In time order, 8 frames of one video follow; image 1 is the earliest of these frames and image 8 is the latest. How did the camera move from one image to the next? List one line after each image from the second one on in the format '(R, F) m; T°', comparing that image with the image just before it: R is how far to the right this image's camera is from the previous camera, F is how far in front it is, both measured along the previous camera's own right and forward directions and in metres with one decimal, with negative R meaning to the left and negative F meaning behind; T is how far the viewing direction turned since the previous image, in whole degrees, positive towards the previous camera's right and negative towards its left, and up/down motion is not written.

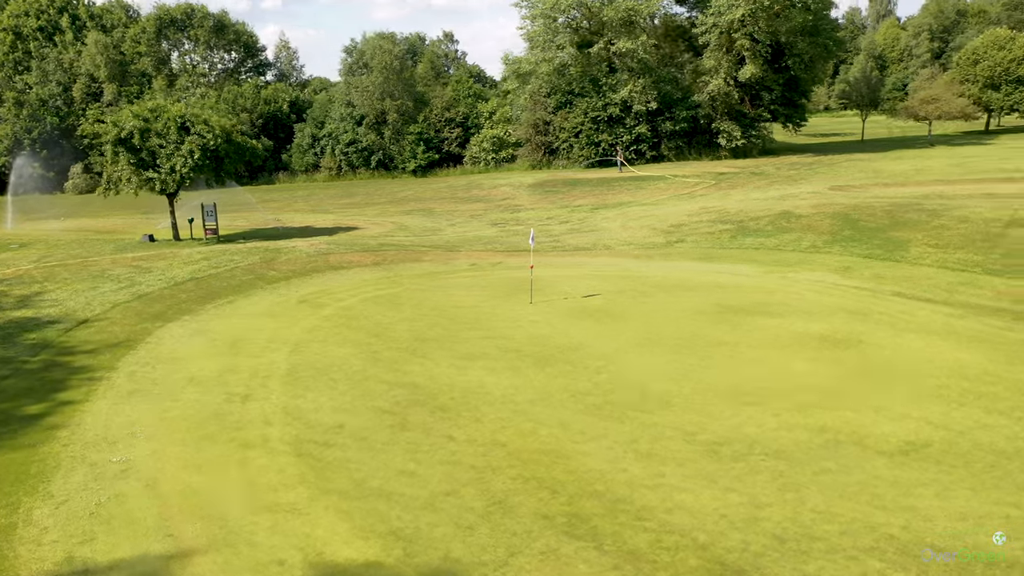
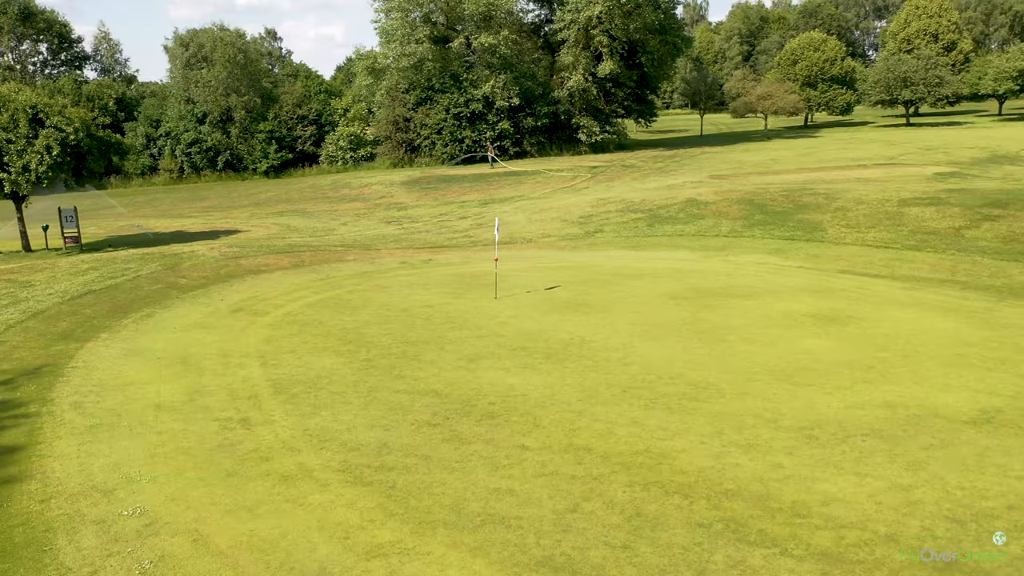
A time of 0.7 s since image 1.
(-3.1, +1.7) m; +12°
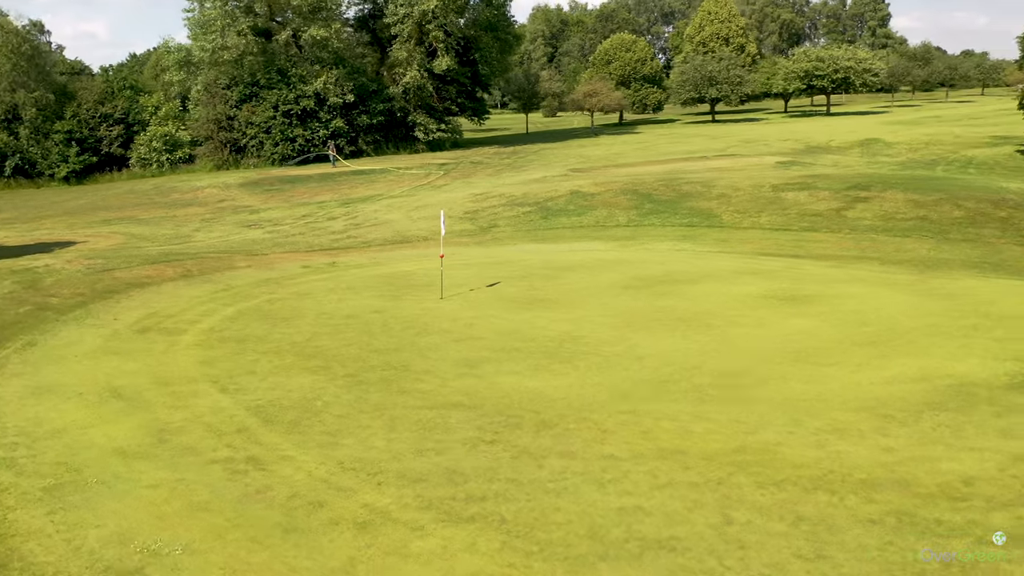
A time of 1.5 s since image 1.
(-3.0, +1.7) m; +14°
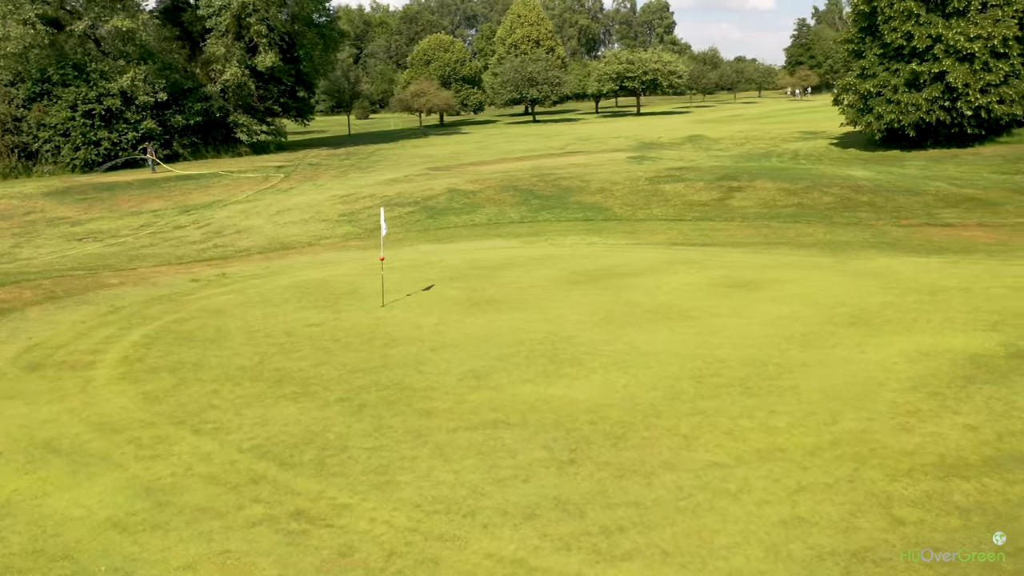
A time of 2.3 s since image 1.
(-2.8, +1.6) m; +14°
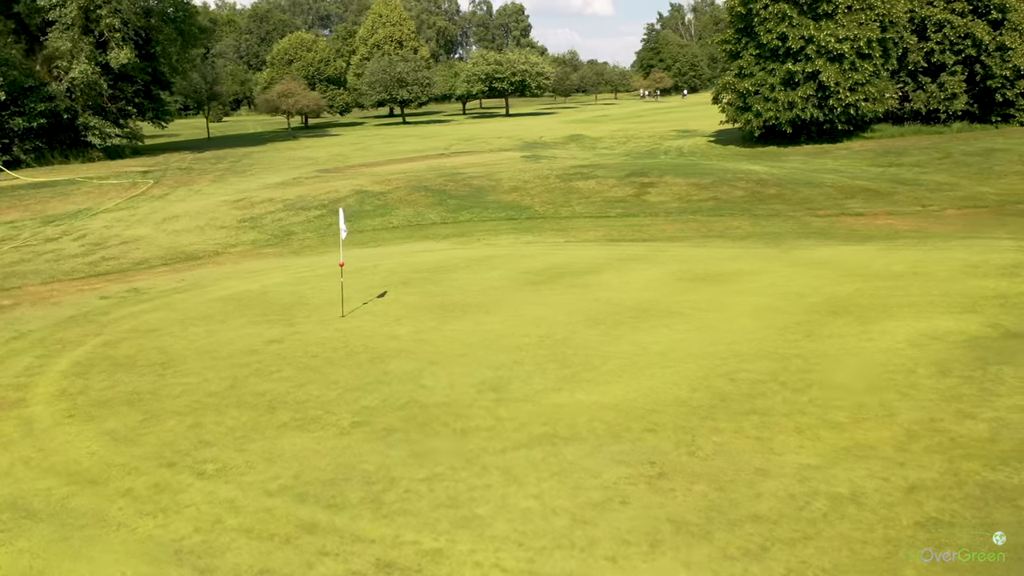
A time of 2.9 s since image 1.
(-2.0, +1.1) m; +10°
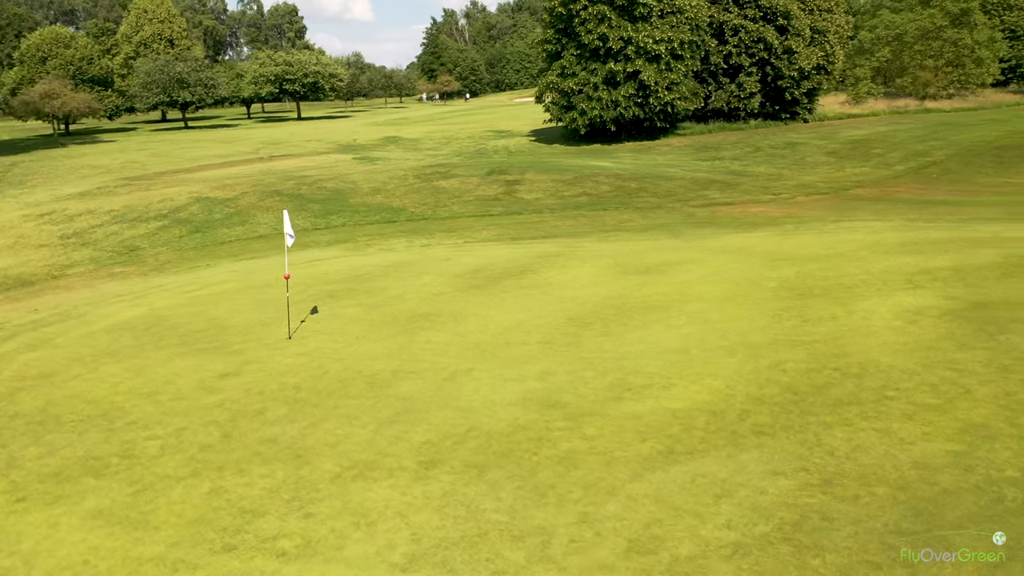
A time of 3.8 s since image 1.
(-2.9, +1.7) m; +15°
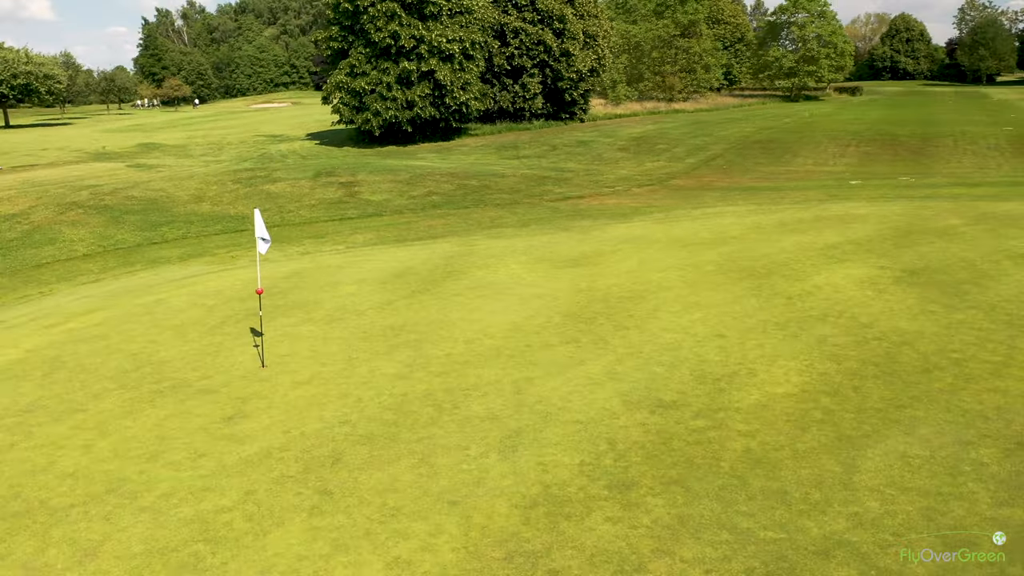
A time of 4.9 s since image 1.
(-3.4, +1.7) m; +18°
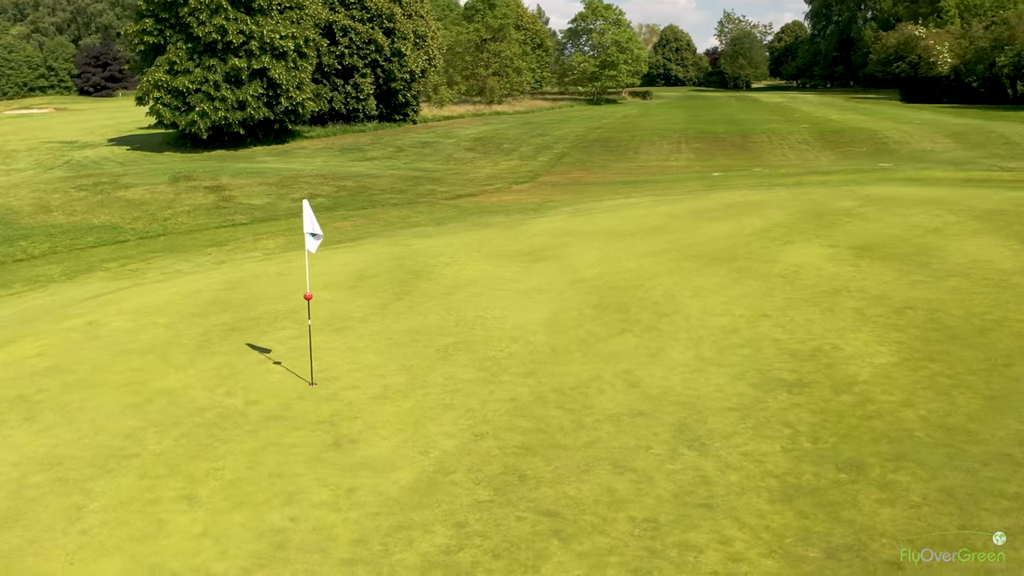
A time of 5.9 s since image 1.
(-3.0, +1.1) m; +15°
